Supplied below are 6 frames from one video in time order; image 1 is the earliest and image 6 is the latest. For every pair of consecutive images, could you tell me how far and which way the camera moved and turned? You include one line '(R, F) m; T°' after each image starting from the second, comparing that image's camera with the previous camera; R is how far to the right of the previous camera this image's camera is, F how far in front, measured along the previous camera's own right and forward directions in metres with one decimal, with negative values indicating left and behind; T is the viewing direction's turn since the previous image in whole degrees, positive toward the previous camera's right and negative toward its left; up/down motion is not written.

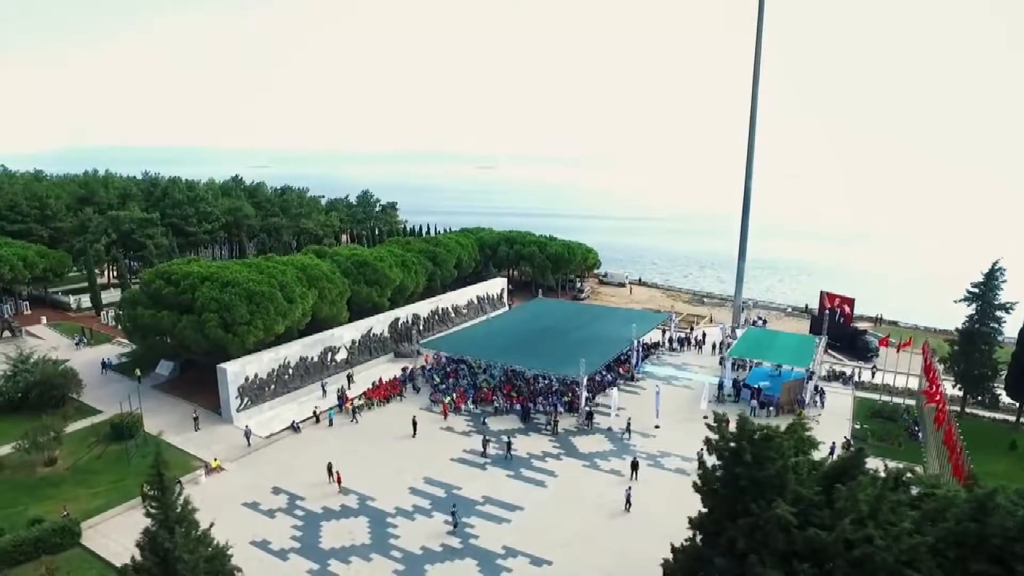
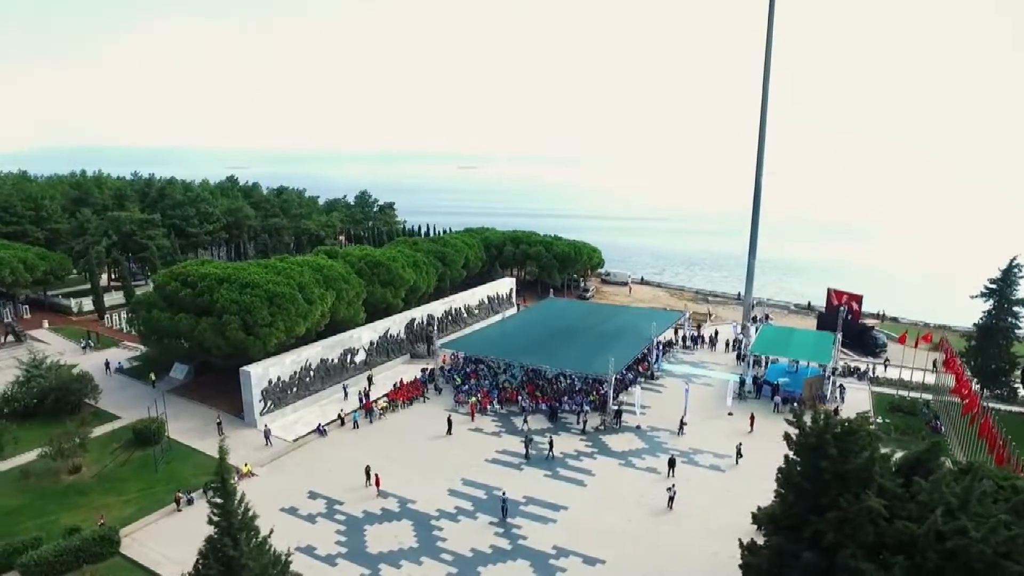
(-2.6, +0.1) m; +2°
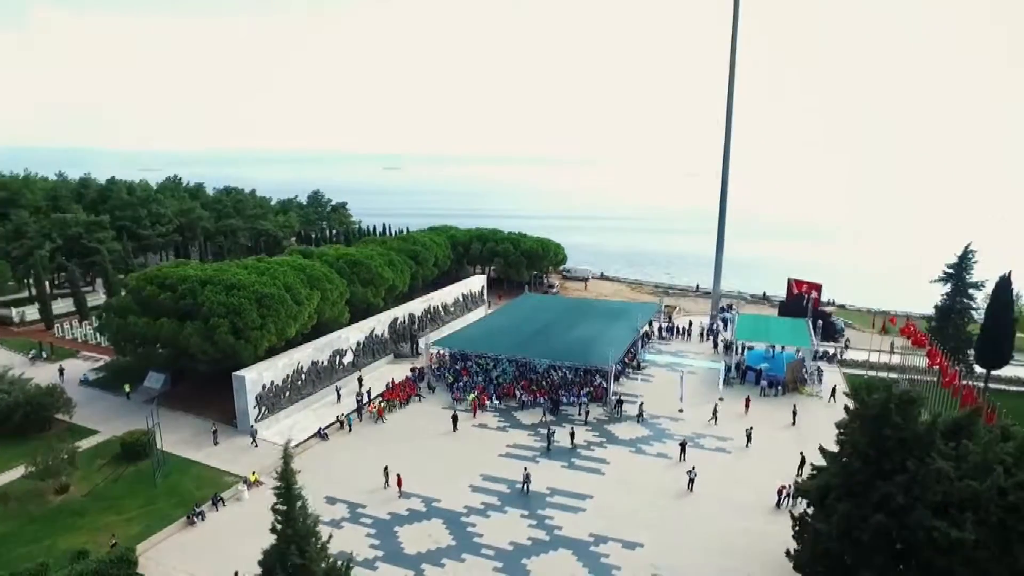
(-3.9, +0.2) m; +7°
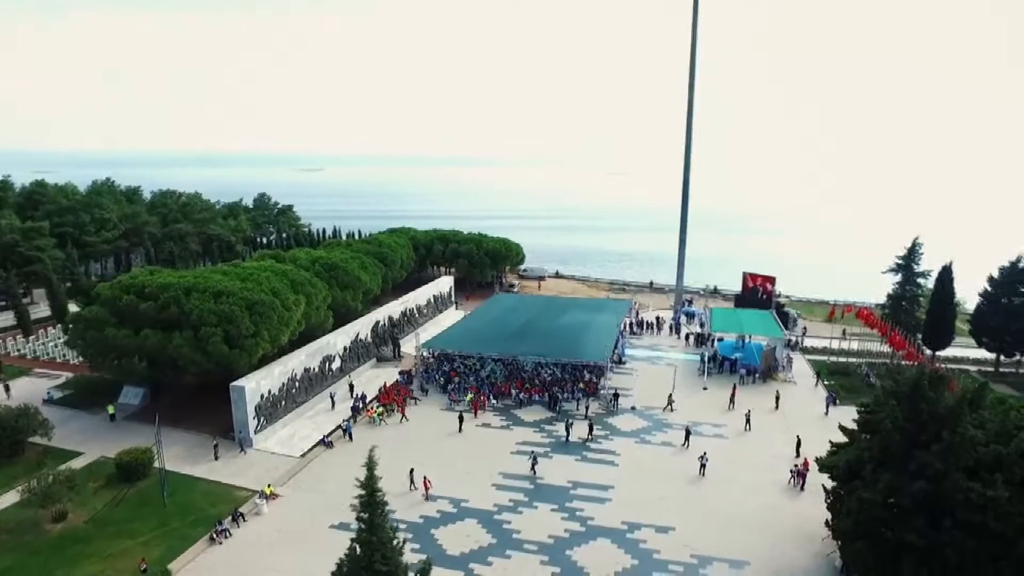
(-4.3, -0.1) m; +8°
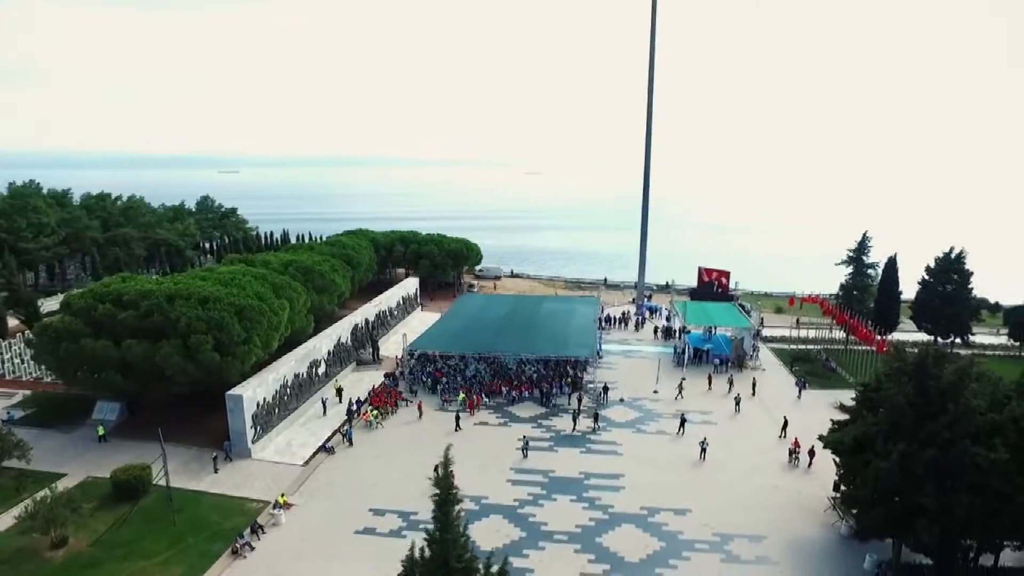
(-3.9, -0.1) m; +7°
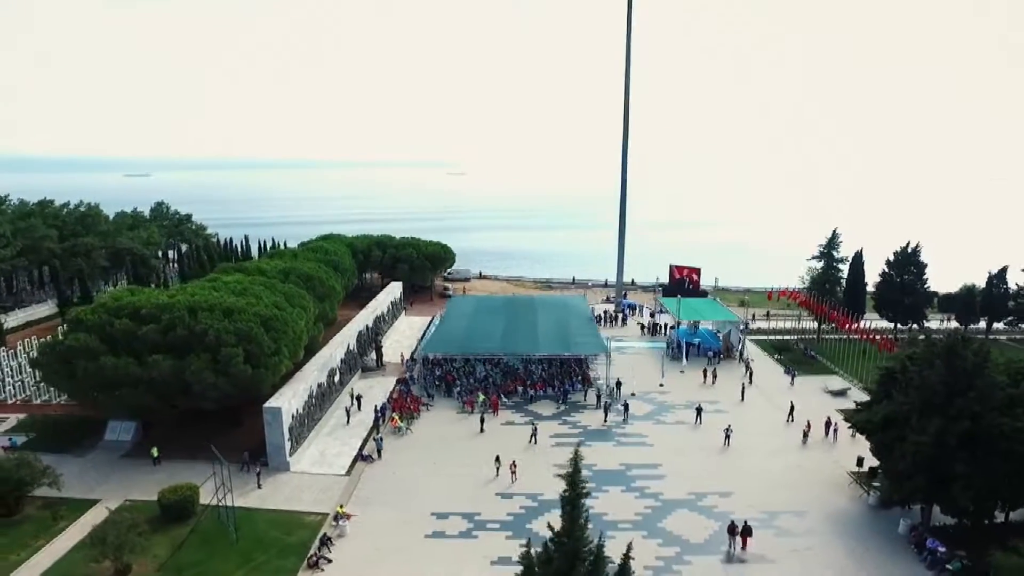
(-5.4, -0.3) m; +7°
